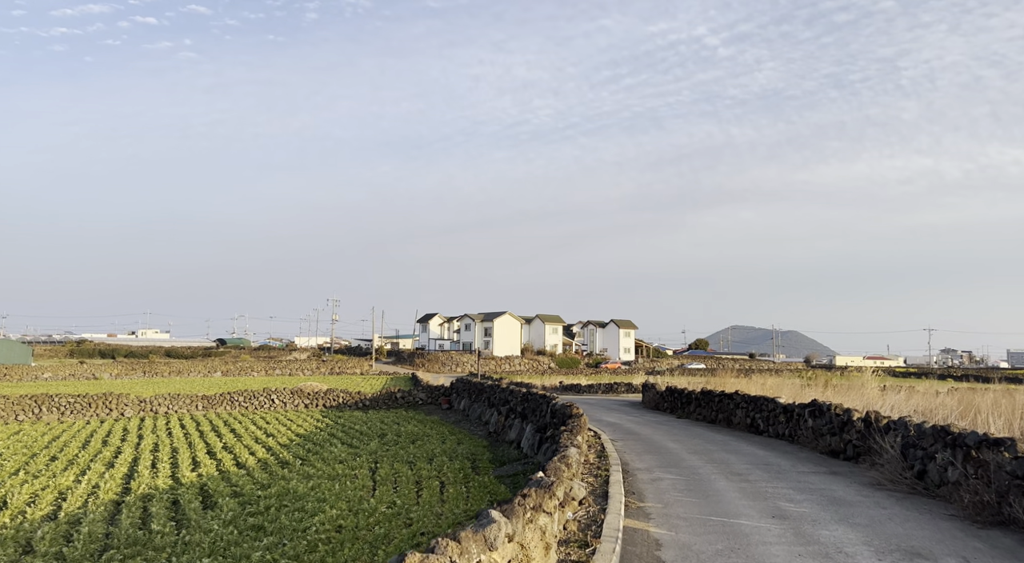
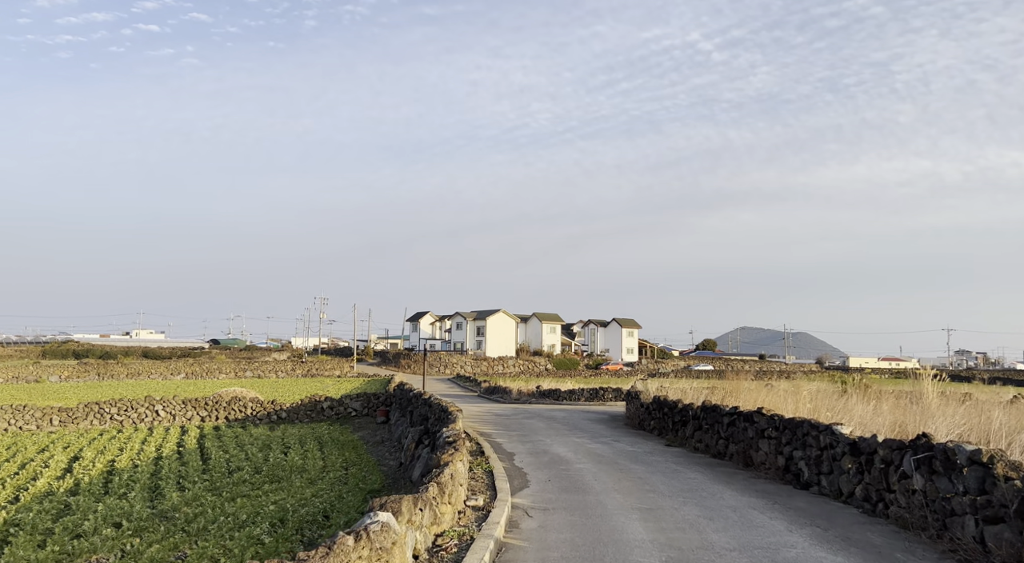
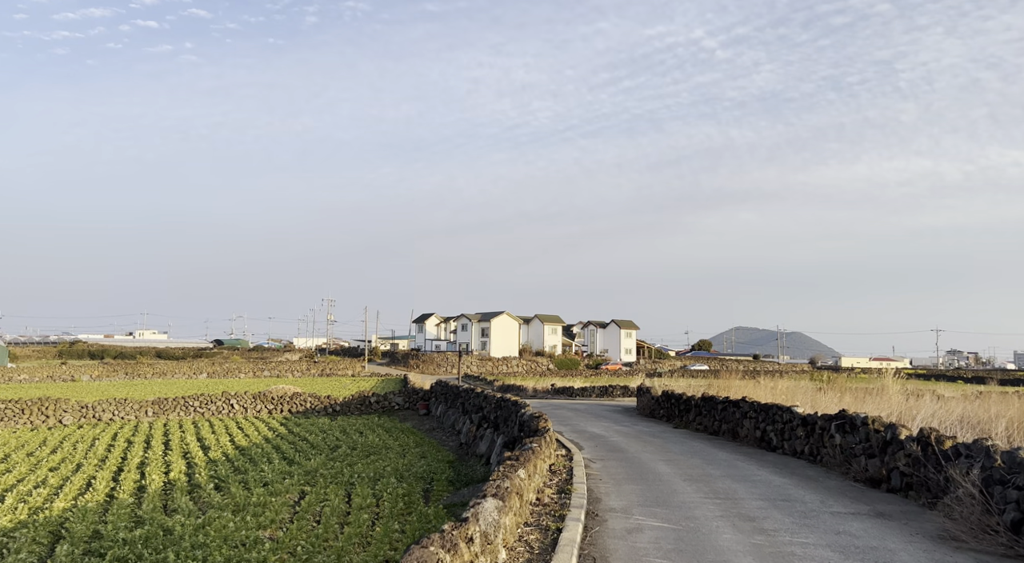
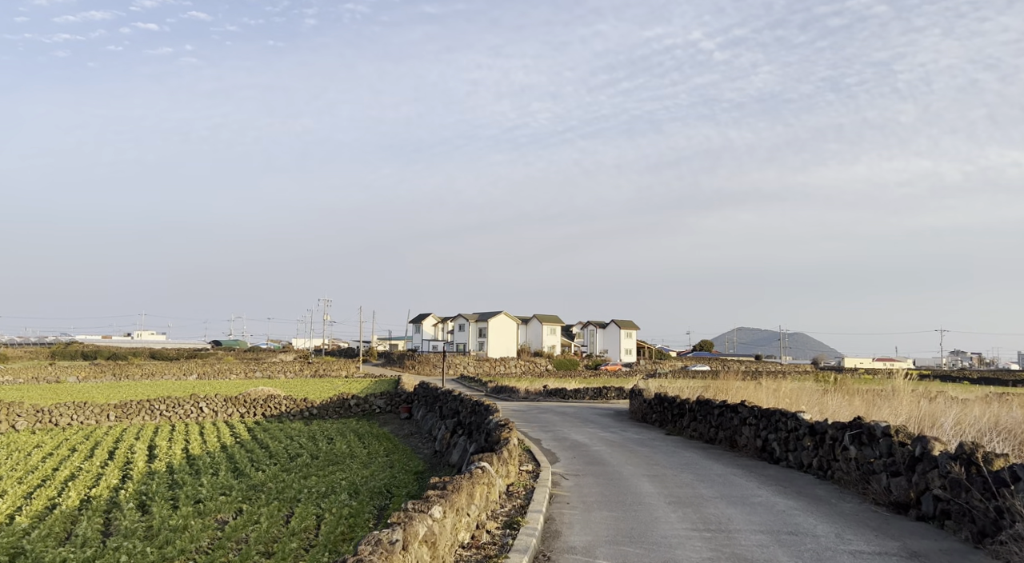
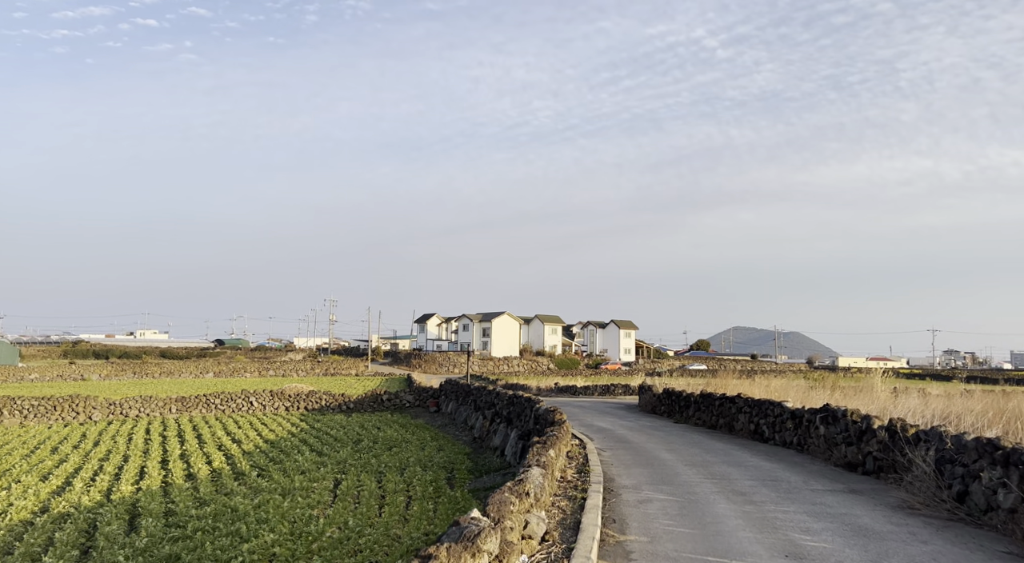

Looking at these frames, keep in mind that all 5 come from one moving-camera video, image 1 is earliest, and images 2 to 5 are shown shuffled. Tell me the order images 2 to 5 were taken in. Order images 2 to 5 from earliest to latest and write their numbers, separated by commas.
5, 3, 4, 2
